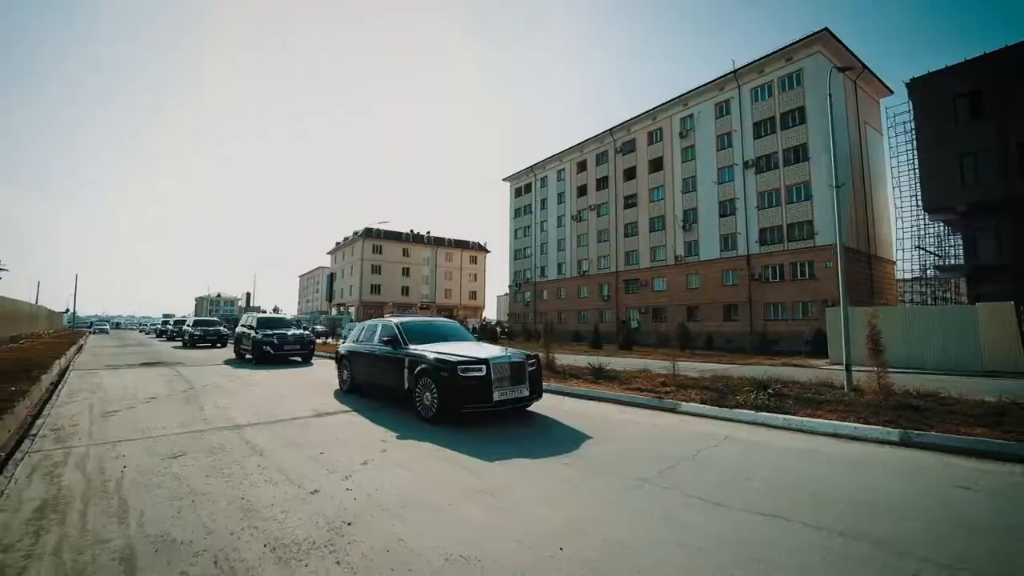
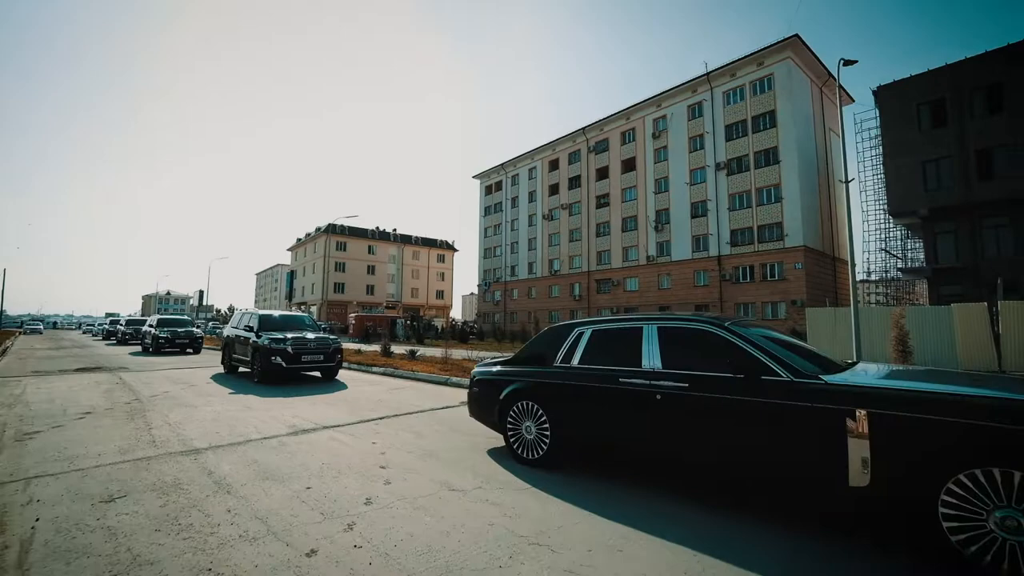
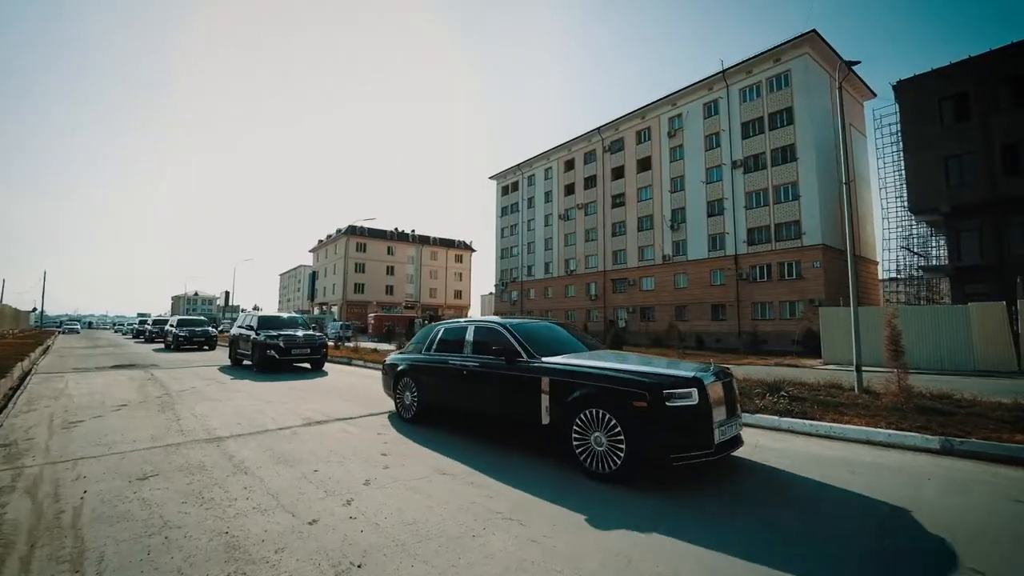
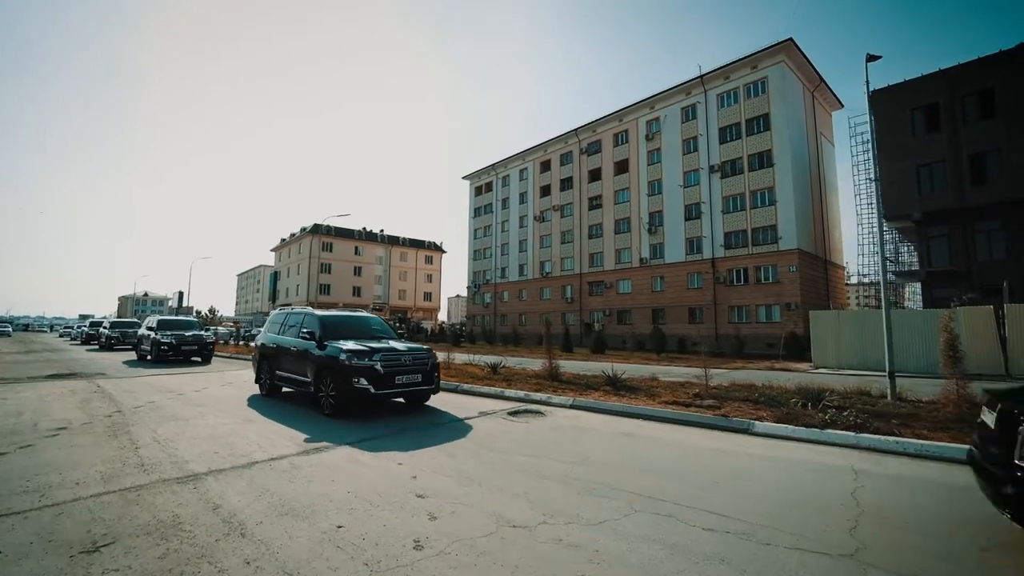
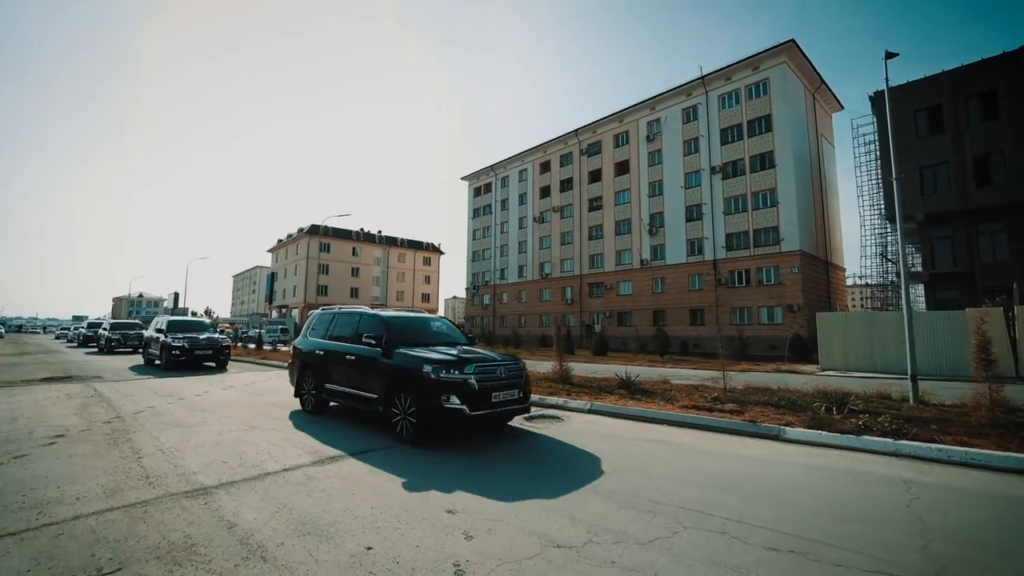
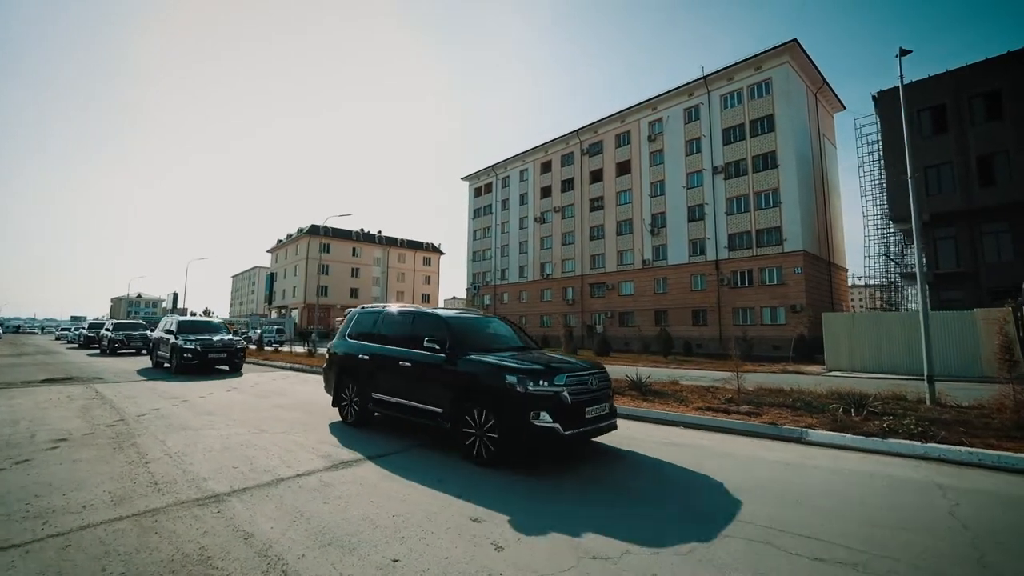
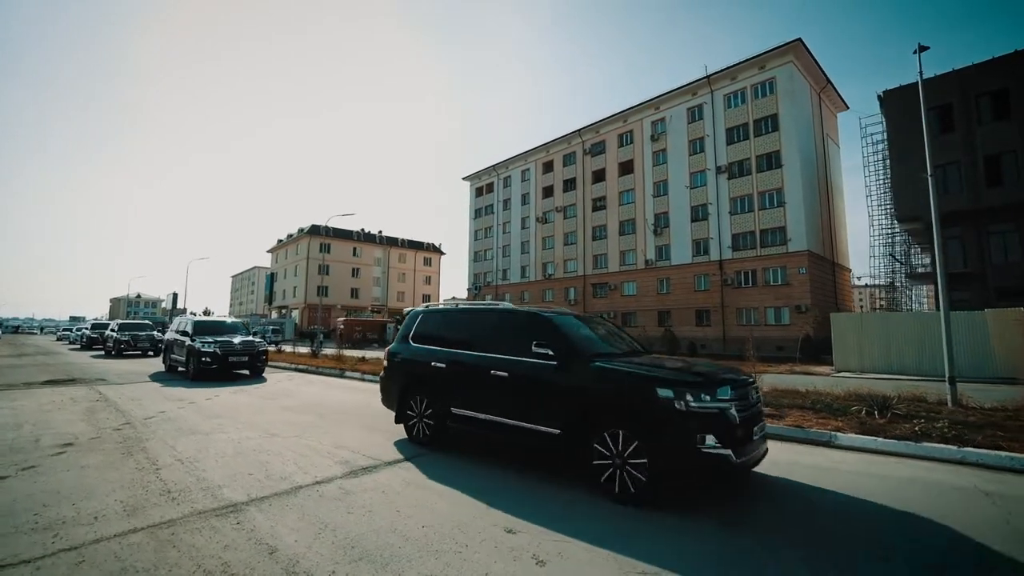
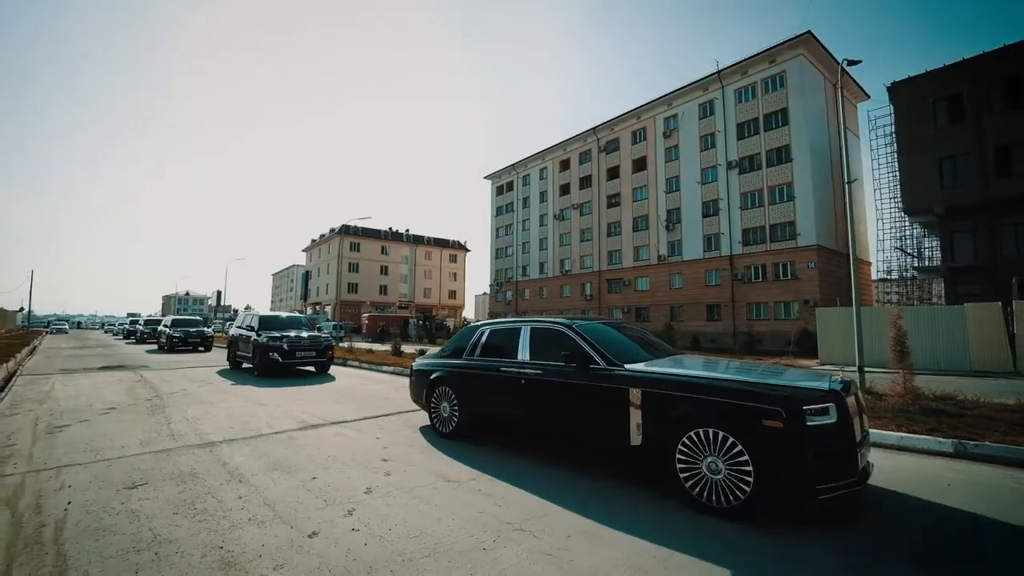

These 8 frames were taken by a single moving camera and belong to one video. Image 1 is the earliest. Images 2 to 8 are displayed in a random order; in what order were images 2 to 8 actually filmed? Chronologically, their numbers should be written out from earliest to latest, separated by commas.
3, 8, 2, 4, 5, 6, 7
